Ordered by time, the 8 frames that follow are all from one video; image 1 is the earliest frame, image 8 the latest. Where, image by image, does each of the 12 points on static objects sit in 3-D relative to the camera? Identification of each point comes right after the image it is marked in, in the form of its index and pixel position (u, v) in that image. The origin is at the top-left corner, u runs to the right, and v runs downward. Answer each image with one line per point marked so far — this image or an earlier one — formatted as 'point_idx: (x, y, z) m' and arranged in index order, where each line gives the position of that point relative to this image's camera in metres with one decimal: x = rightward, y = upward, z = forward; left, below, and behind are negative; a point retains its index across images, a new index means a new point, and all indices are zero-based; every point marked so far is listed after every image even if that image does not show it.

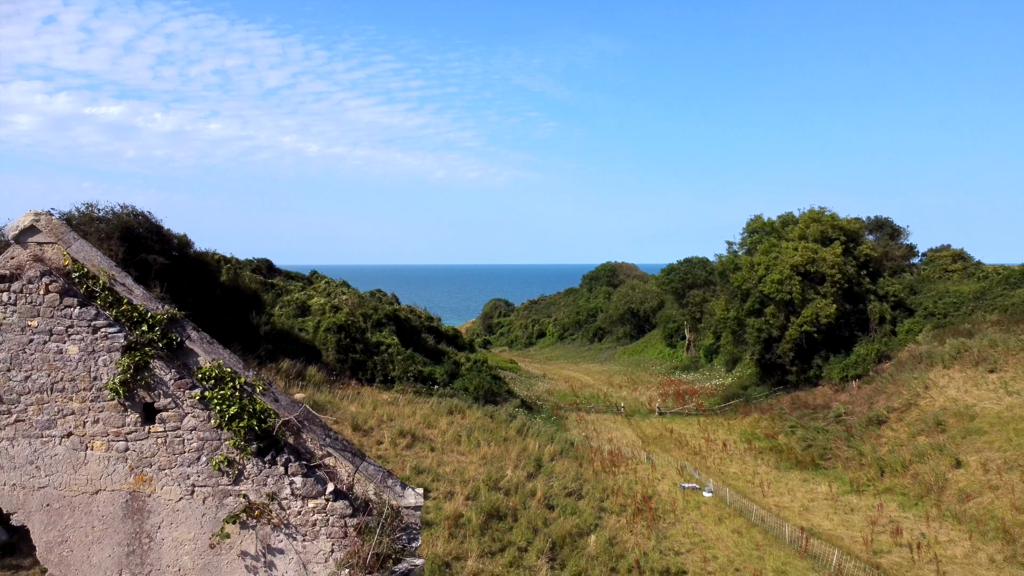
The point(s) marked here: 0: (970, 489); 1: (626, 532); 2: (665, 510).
0: (+11.2, -4.9, +14.1) m
1: (+2.4, -5.1, +12.0) m
2: (+3.8, -5.5, +14.2) m
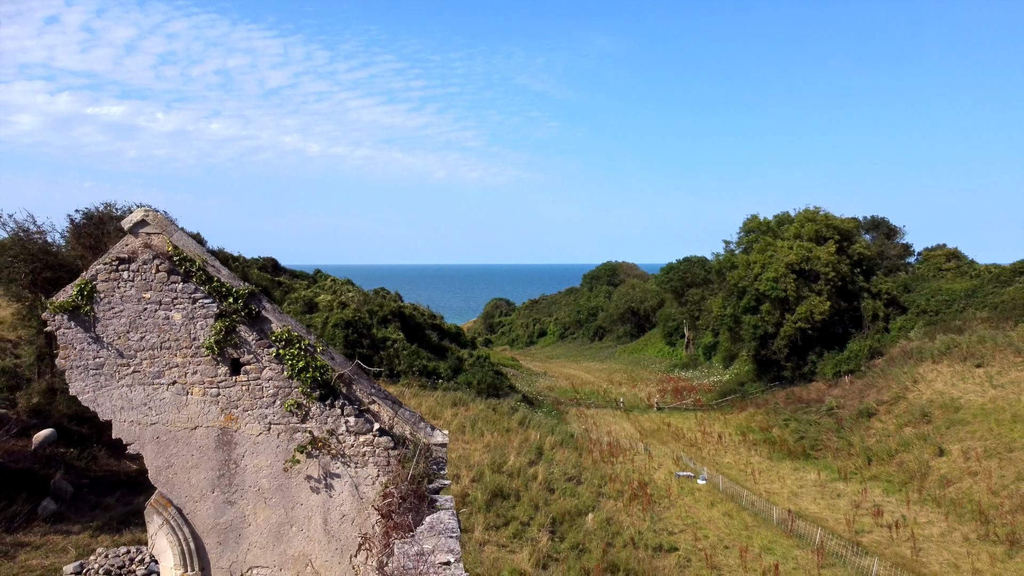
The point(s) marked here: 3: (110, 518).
0: (+11.2, -4.8, +14.8) m
1: (+2.4, -5.0, +12.8) m
2: (+3.8, -5.4, +14.9) m
3: (-5.7, -3.3, +8.3) m
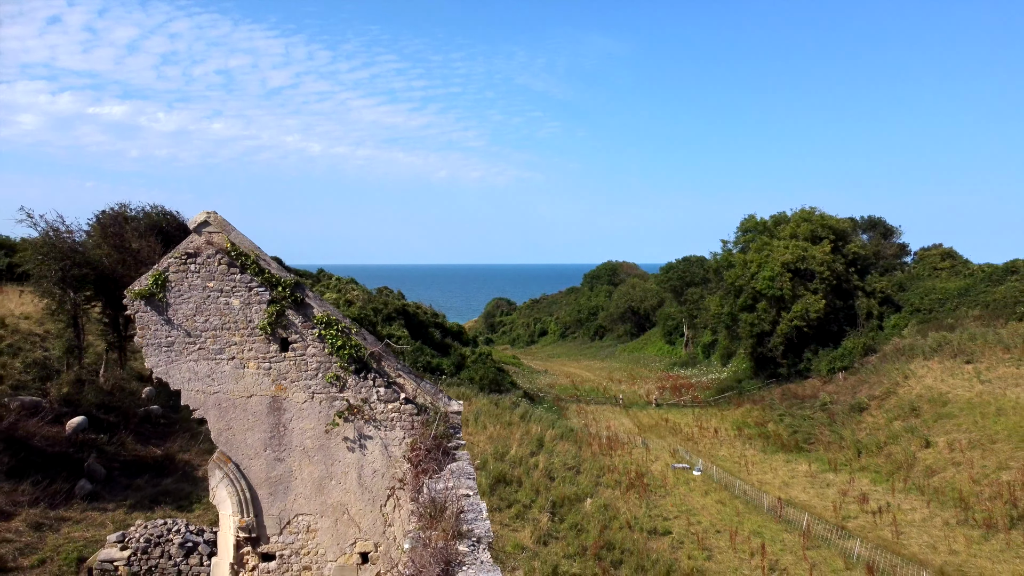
0: (+11.3, -4.7, +15.4) m
1: (+2.5, -4.9, +13.4) m
2: (+3.9, -5.3, +15.6) m
3: (-5.7, -3.2, +8.9) m
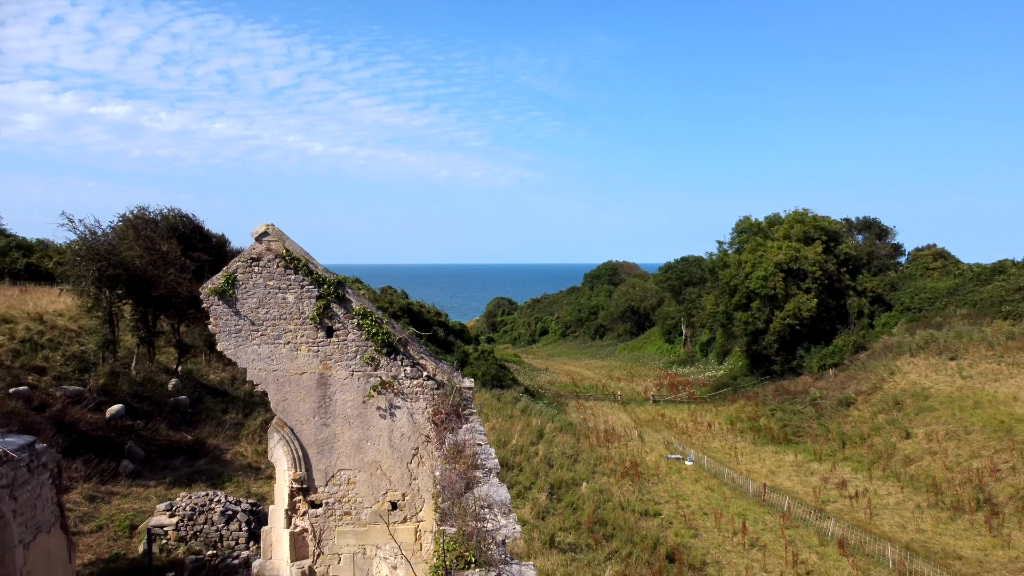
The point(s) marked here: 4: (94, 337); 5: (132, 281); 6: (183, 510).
0: (+11.3, -4.7, +16.3) m
1: (+2.5, -4.9, +14.3) m
2: (+3.9, -5.3, +16.5) m
3: (-5.7, -3.2, +9.8) m
4: (-9.5, -1.1, +13.1) m
5: (-8.5, +0.2, +13.0) m
6: (-4.5, -3.1, +8.0) m
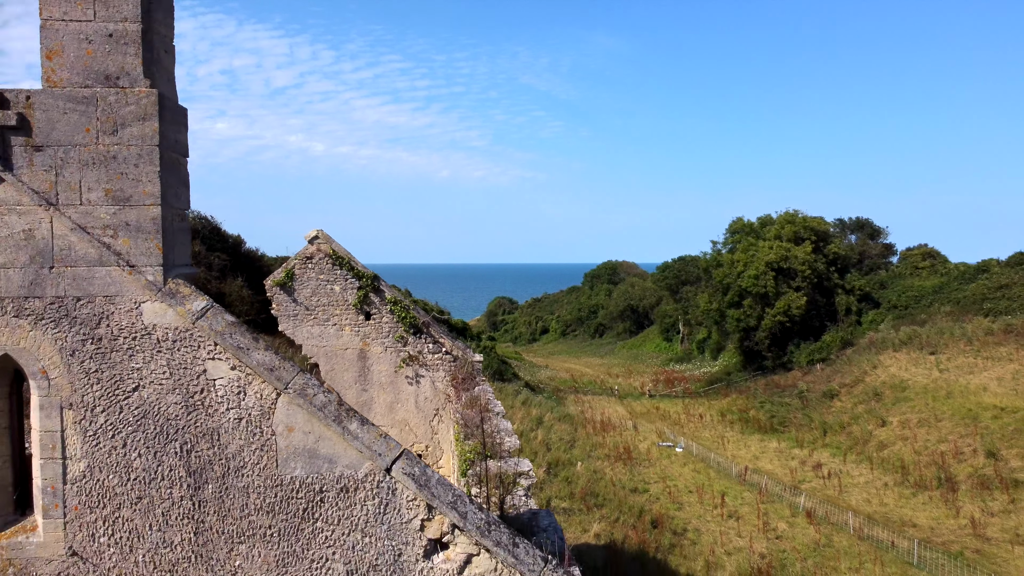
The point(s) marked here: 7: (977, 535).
0: (+11.3, -4.6, +17.5) m
1: (+2.6, -4.8, +15.5) m
2: (+3.9, -5.2, +17.7) m
3: (-5.6, -3.1, +11.1) m
4: (-9.4, -1.0, +14.4) m
5: (-8.5, +0.2, +14.2) m
6: (-4.5, -3.0, +9.2) m
7: (+9.0, -4.7, +11.2) m
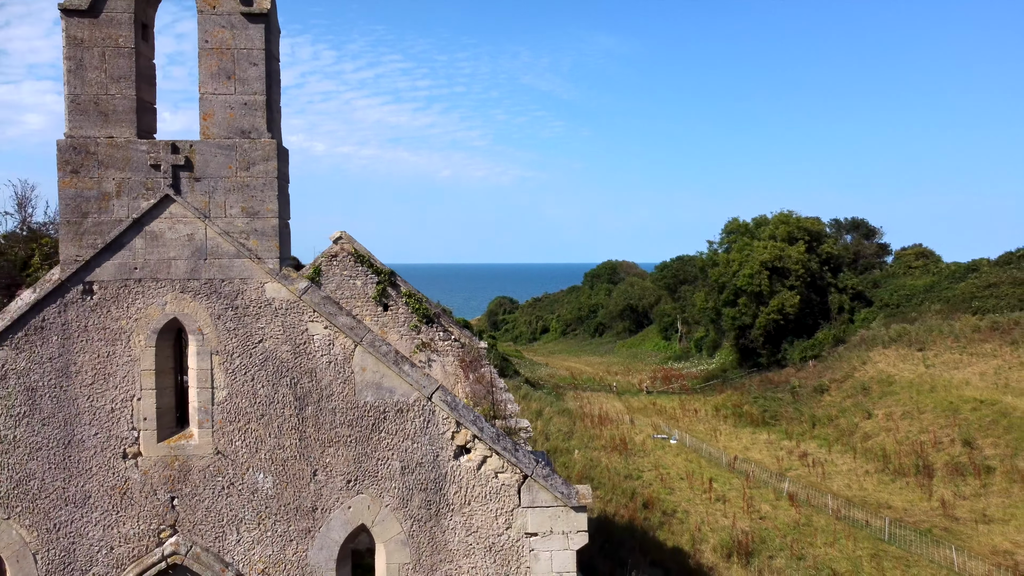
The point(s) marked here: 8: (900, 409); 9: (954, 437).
0: (+11.4, -4.5, +18.3) m
1: (+2.6, -4.8, +16.3) m
2: (+4.0, -5.1, +18.5) m
3: (-5.6, -3.0, +11.9) m
4: (-9.4, -0.9, +15.2) m
5: (-8.4, +0.3, +15.0) m
6: (-4.5, -2.9, +10.0) m
7: (+9.0, -4.7, +12.0) m
8: (+12.9, -4.0, +19.4) m
9: (+12.3, -4.1, +16.1) m
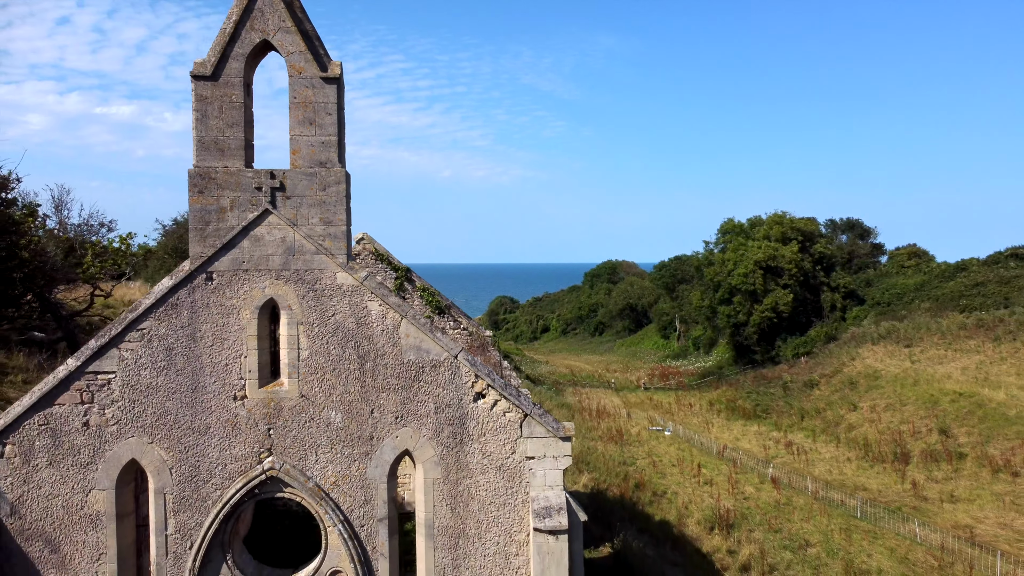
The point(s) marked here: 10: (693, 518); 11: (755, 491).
0: (+11.4, -4.5, +19.2) m
1: (+2.6, -4.7, +17.3) m
2: (+4.0, -5.1, +19.4) m
3: (-5.6, -3.0, +12.8) m
4: (-9.4, -0.9, +16.1) m
5: (-8.4, +0.4, +16.0) m
6: (-4.5, -2.8, +11.0) m
7: (+9.0, -4.6, +12.9) m
8: (+13.0, -4.0, +20.3) m
9: (+12.3, -4.1, +17.0) m
10: (+3.4, -4.3, +10.9) m
11: (+5.6, -4.7, +13.4) m
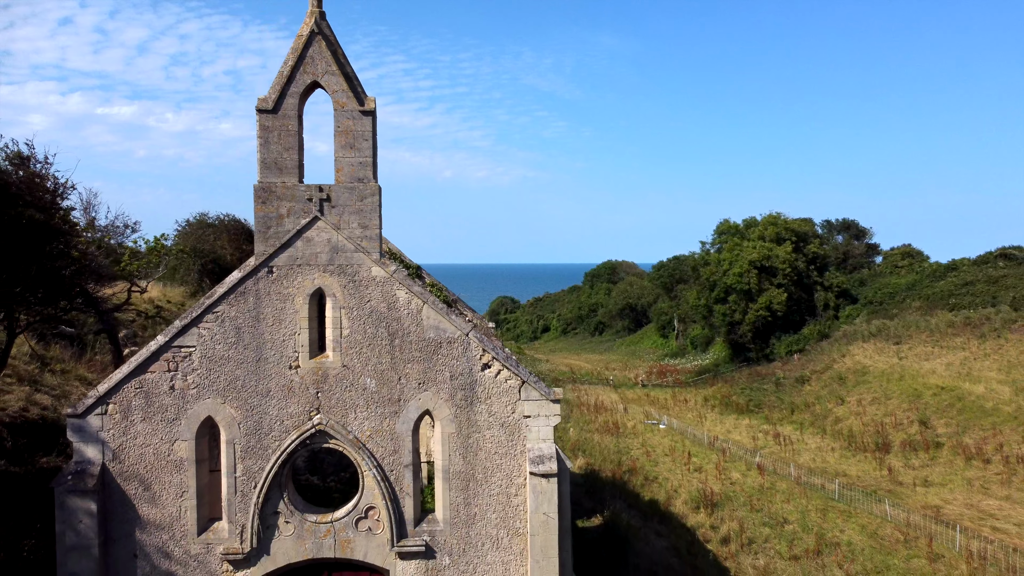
0: (+11.4, -4.4, +20.1) m
1: (+2.6, -4.6, +18.1) m
2: (+4.0, -5.0, +20.3) m
3: (-5.6, -2.9, +13.7) m
4: (-9.4, -0.8, +17.0) m
5: (-8.4, +0.4, +16.8) m
6: (-4.5, -2.8, +11.8) m
7: (+9.0, -4.6, +13.7) m
8: (+13.0, -3.9, +21.1) m
9: (+12.3, -4.0, +17.8) m
10: (+3.4, -4.3, +11.7) m
11: (+5.6, -4.6, +14.2) m
